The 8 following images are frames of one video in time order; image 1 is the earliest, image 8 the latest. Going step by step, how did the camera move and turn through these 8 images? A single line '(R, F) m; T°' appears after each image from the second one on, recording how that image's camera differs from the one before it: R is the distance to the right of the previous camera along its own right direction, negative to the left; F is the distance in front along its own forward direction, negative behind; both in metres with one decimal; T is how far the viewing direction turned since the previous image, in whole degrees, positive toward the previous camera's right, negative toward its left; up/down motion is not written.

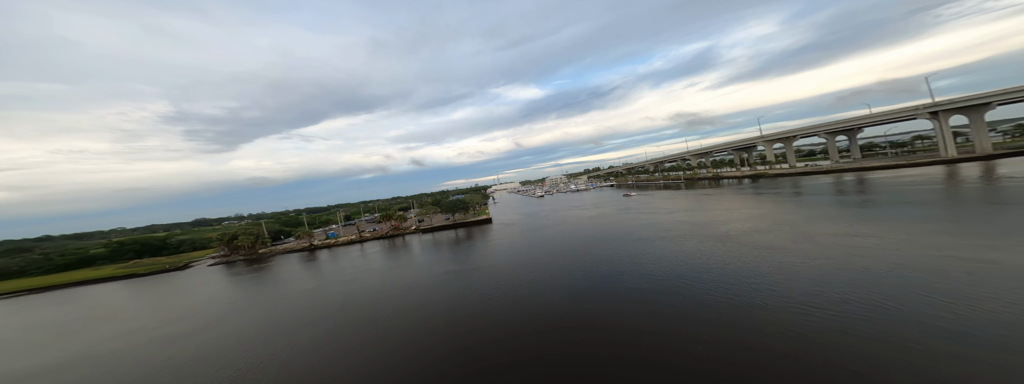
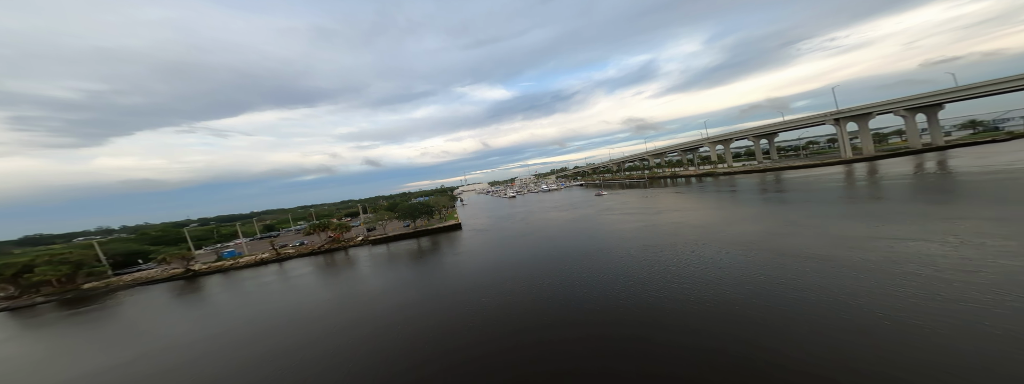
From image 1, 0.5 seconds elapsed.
(-0.2, +1.3) m; +7°
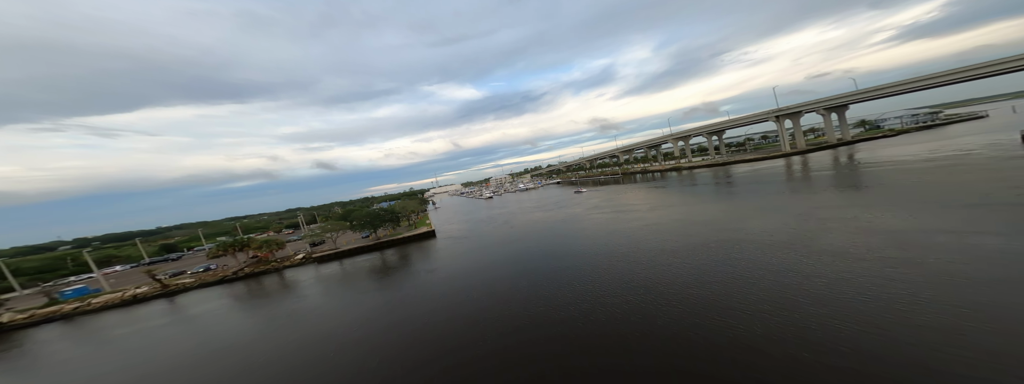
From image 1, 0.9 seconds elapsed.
(-0.2, +1.1) m; +6°
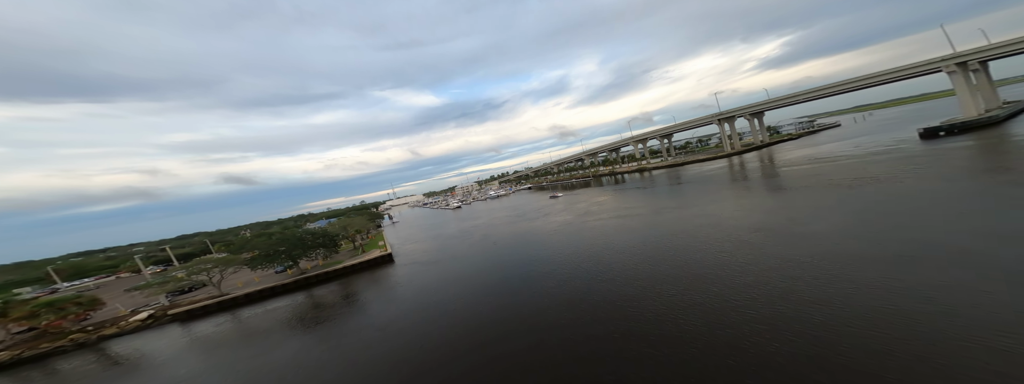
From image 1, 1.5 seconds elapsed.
(-0.4, +1.7) m; +8°
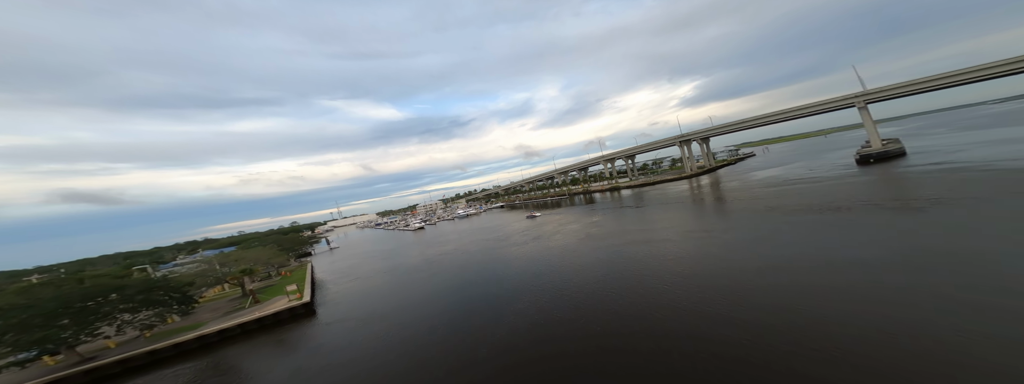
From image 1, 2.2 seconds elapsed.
(-0.5, +2.1) m; +8°
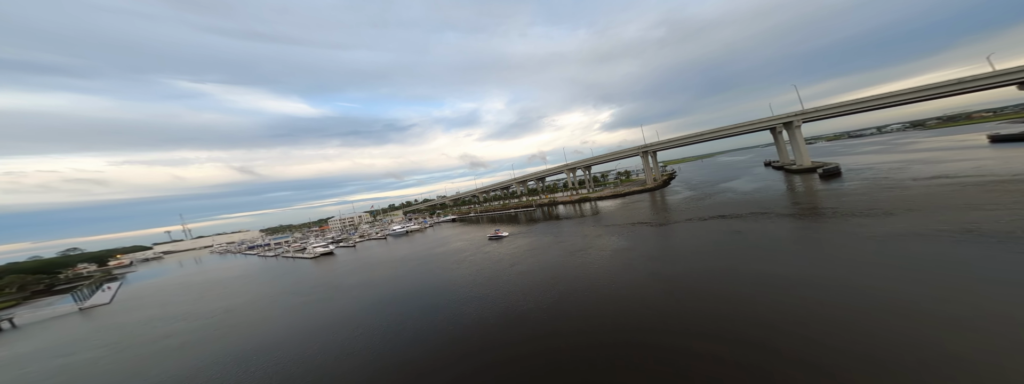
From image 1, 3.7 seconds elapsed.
(-1.1, +5.5) m; +13°
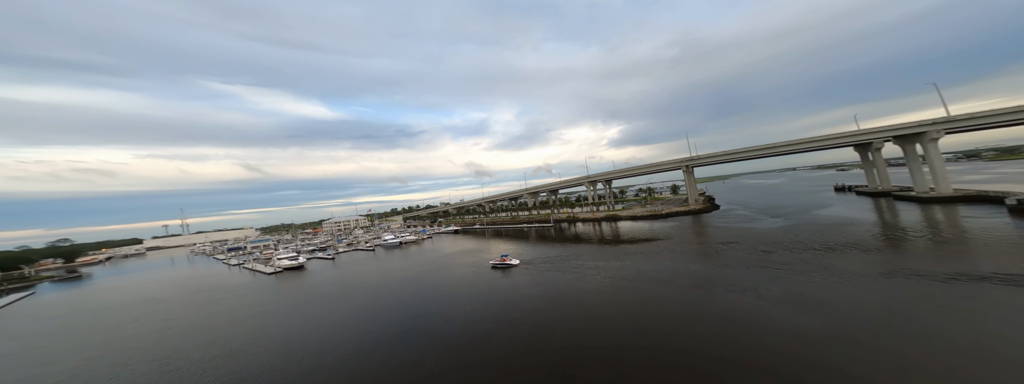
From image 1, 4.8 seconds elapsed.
(-1.6, +6.2) m; -1°
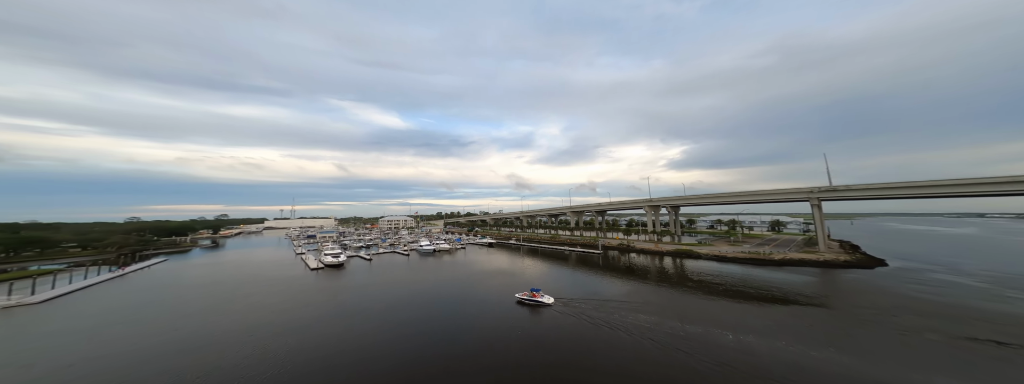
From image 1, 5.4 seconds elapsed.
(-1.7, +7.0) m; -9°
